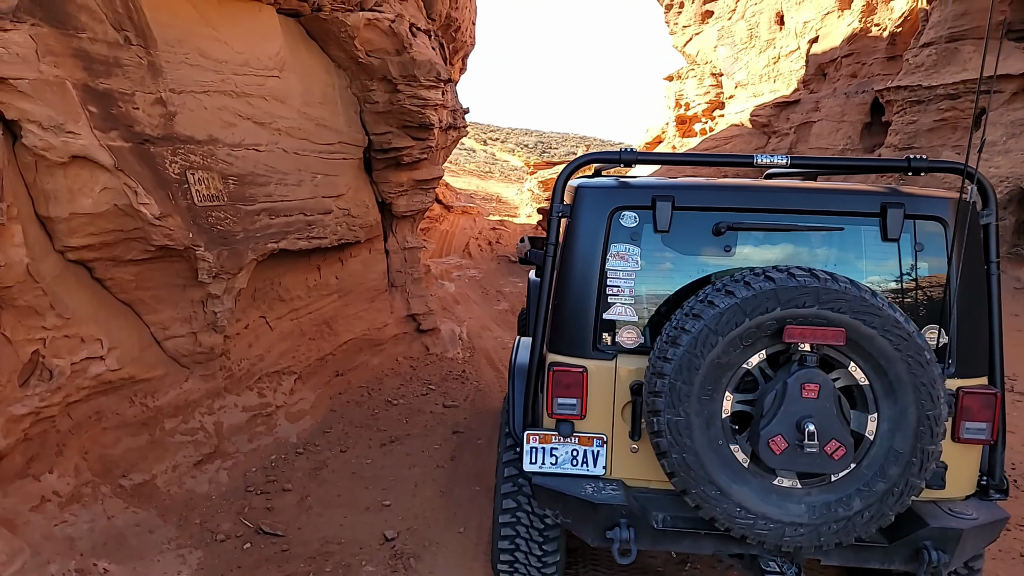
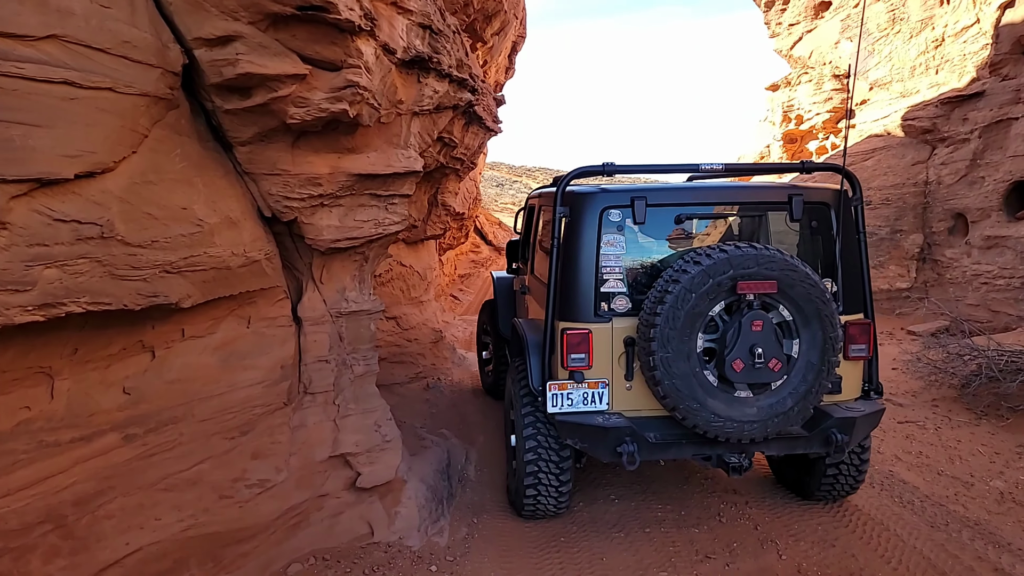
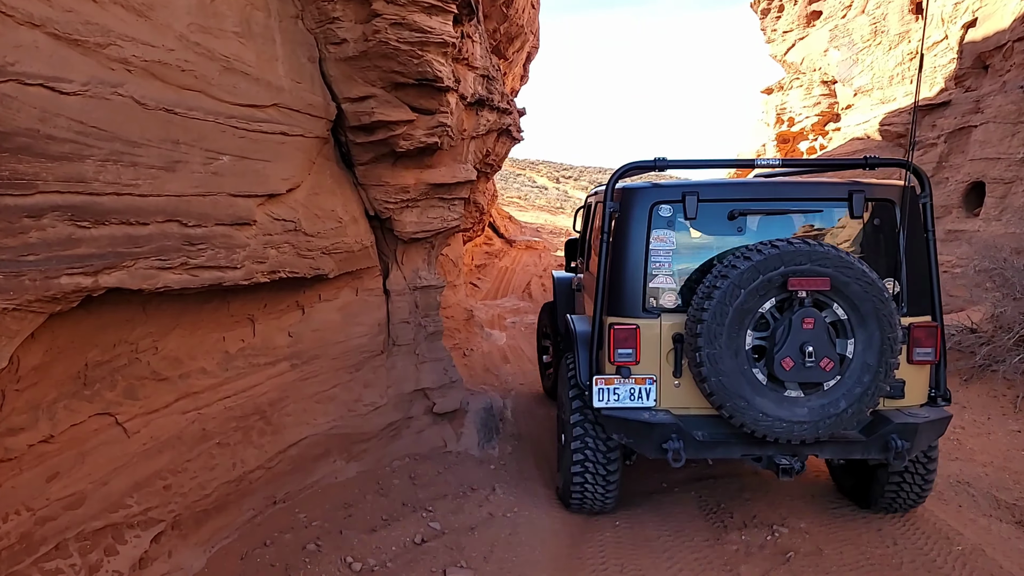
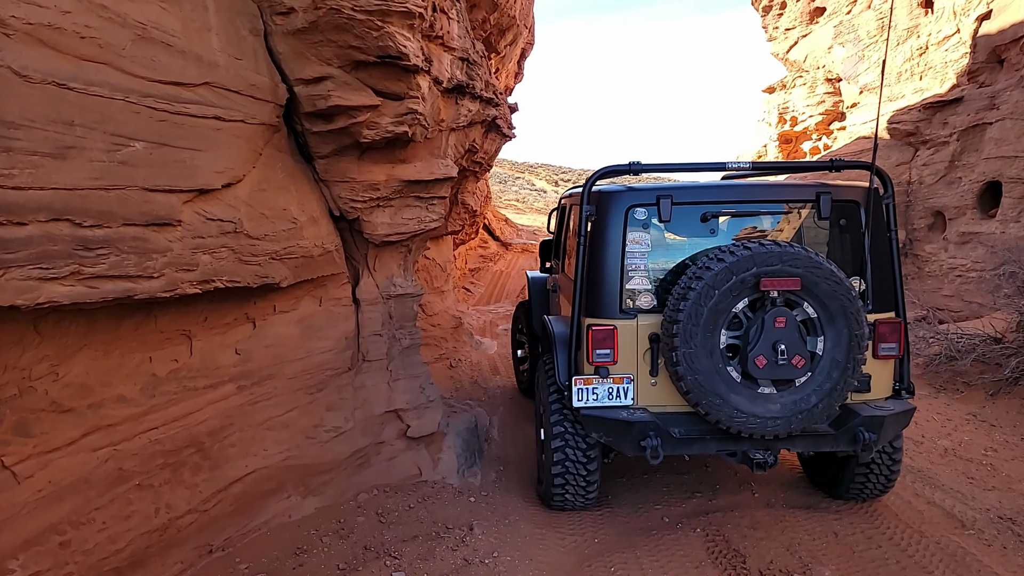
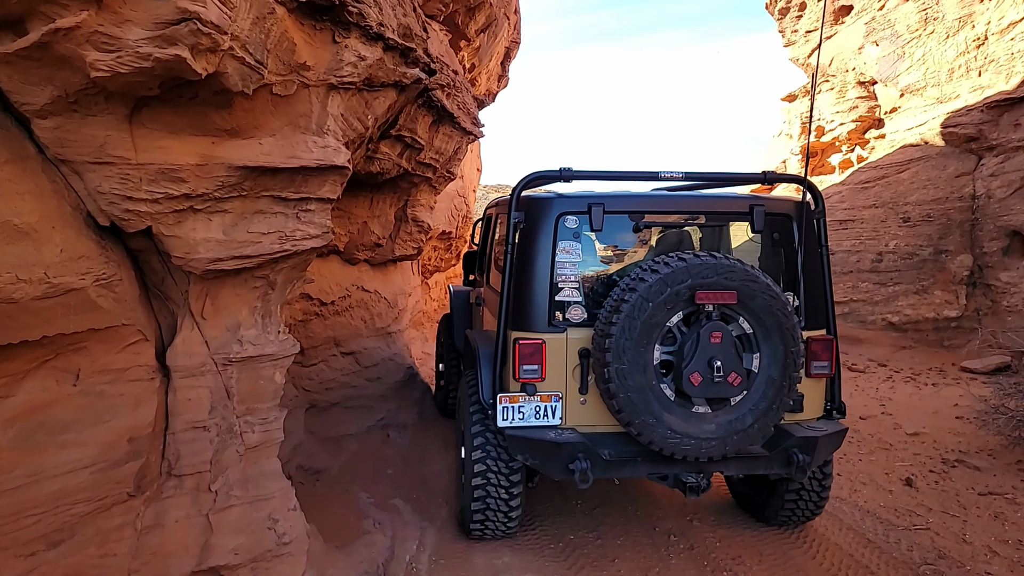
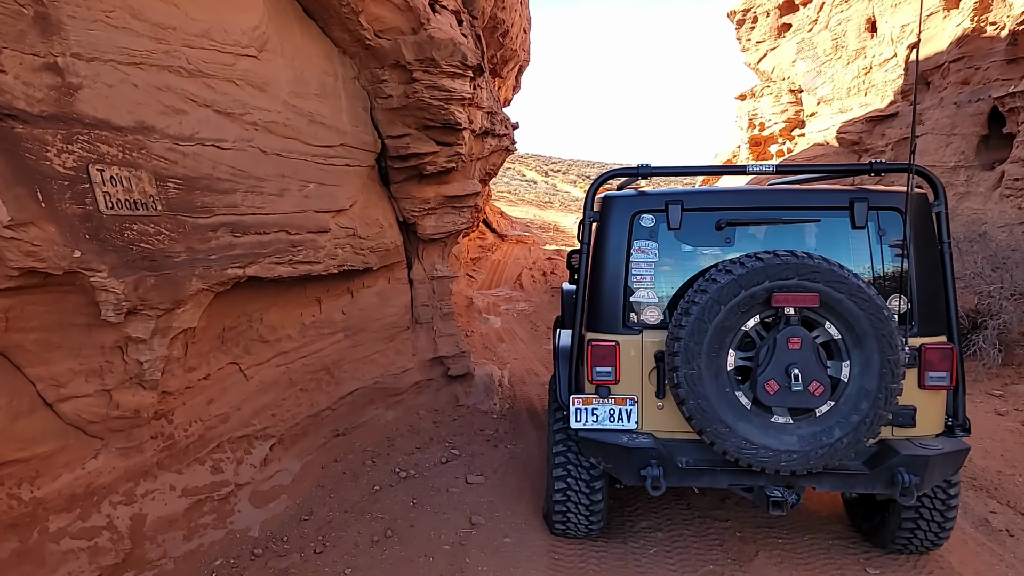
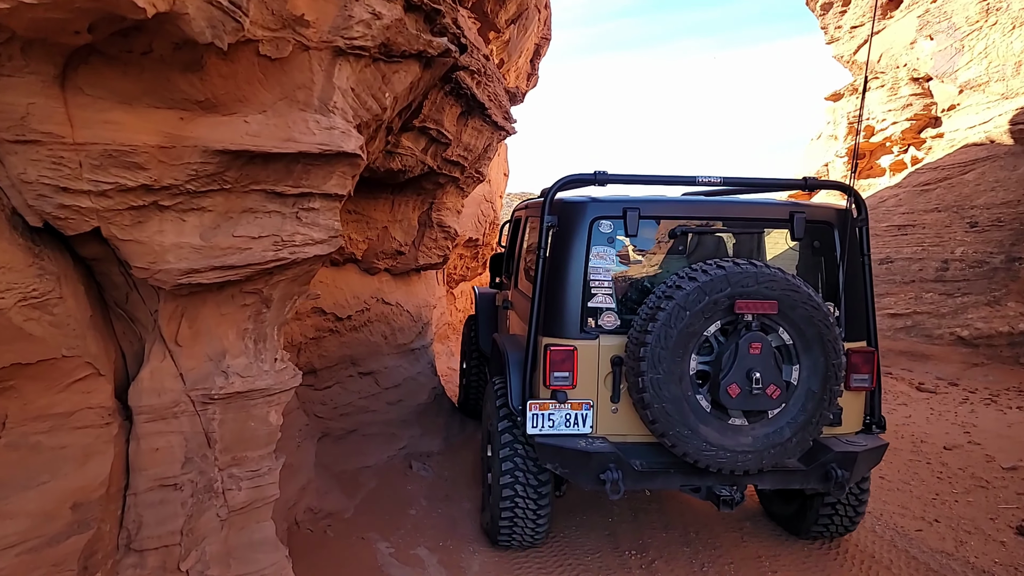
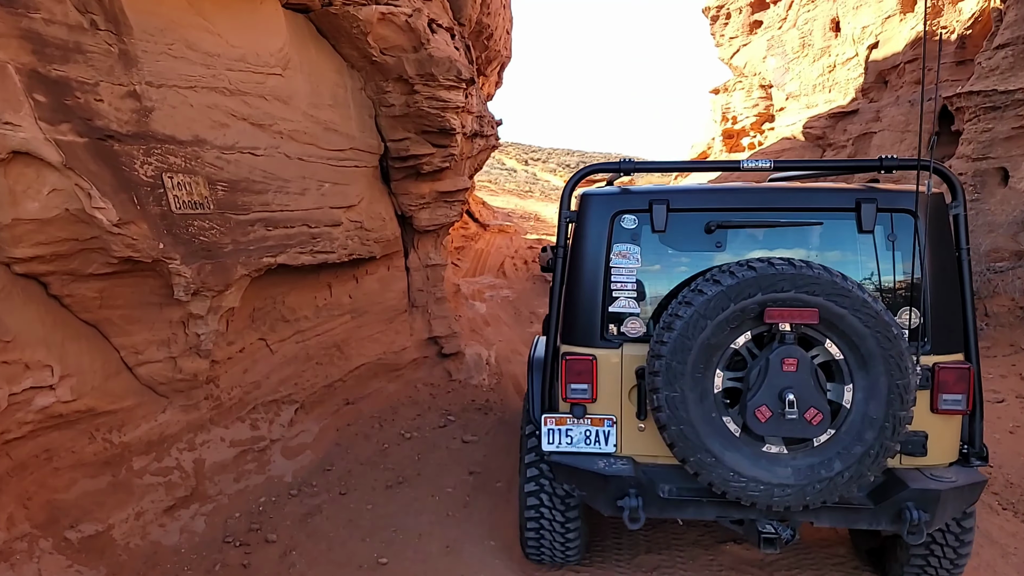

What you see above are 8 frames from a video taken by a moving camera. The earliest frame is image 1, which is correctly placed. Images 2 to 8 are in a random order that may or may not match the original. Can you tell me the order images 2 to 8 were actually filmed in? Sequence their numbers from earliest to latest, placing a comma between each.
8, 6, 3, 4, 2, 5, 7
